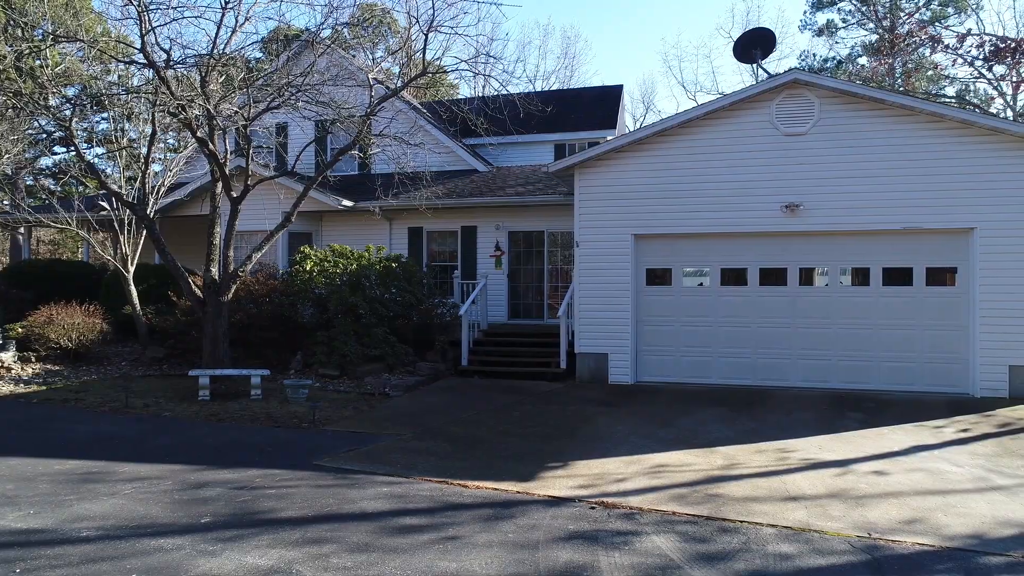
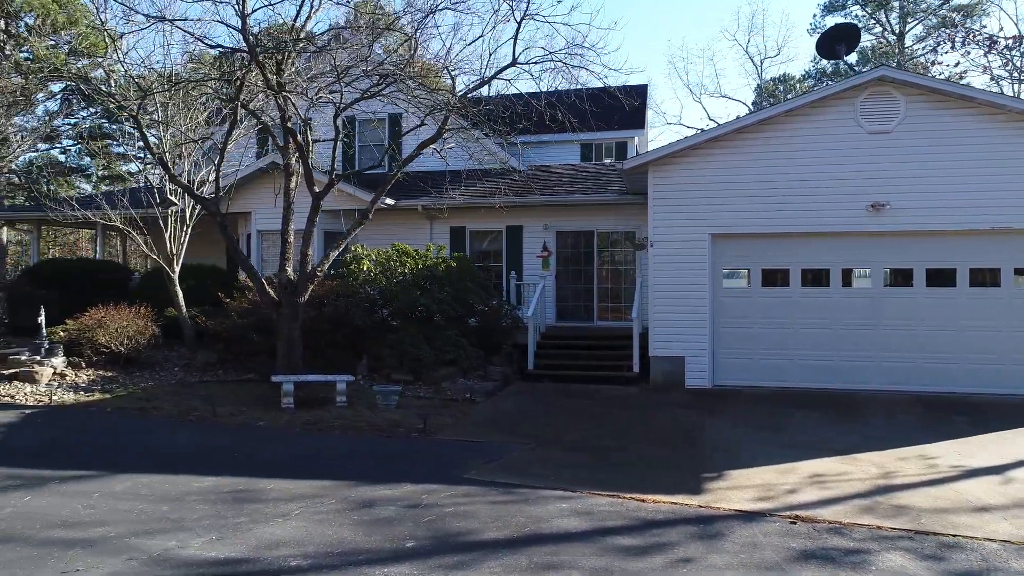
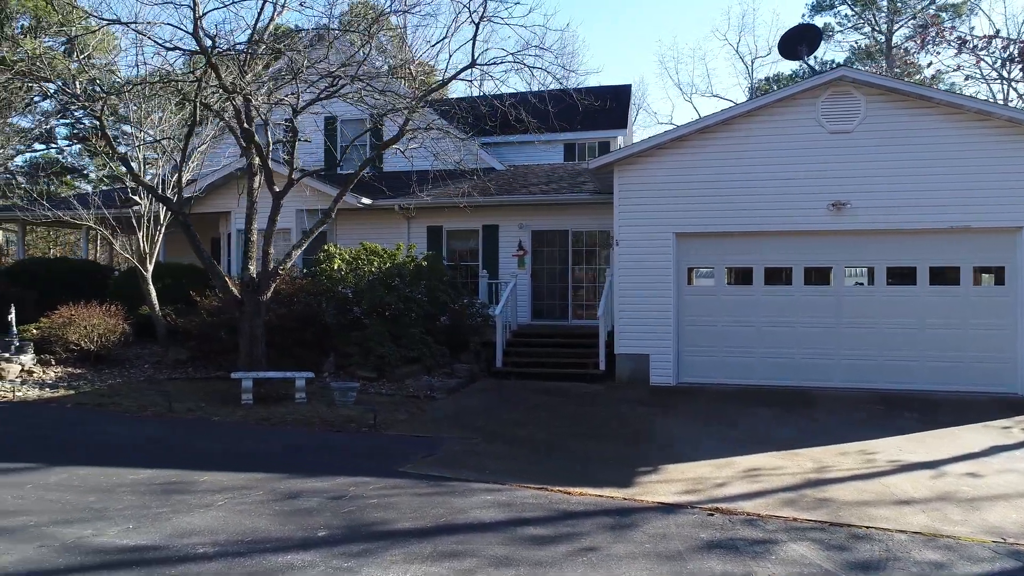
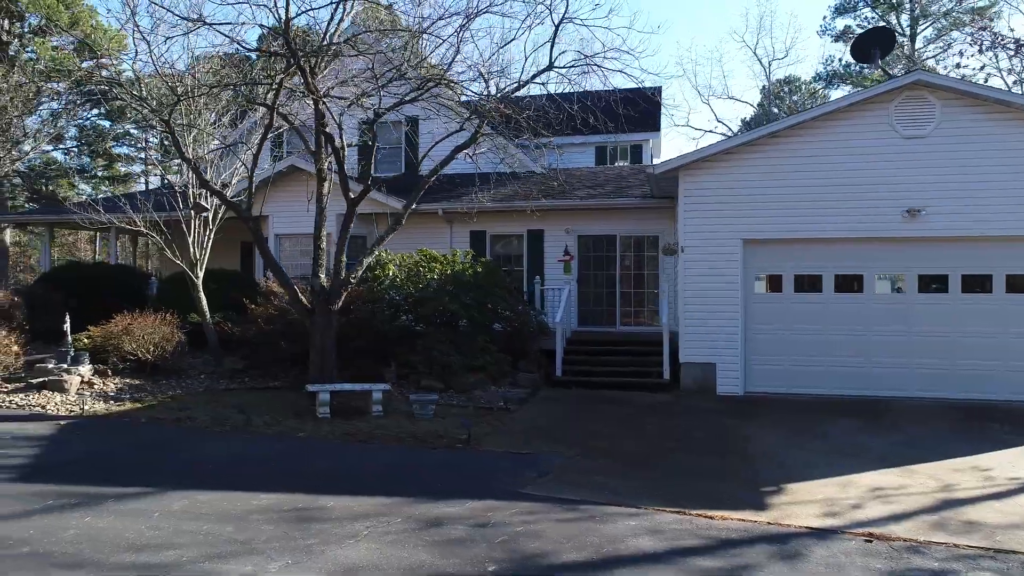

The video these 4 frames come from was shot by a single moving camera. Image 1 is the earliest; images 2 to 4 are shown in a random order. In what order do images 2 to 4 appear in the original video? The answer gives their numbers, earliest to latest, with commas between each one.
3, 2, 4
